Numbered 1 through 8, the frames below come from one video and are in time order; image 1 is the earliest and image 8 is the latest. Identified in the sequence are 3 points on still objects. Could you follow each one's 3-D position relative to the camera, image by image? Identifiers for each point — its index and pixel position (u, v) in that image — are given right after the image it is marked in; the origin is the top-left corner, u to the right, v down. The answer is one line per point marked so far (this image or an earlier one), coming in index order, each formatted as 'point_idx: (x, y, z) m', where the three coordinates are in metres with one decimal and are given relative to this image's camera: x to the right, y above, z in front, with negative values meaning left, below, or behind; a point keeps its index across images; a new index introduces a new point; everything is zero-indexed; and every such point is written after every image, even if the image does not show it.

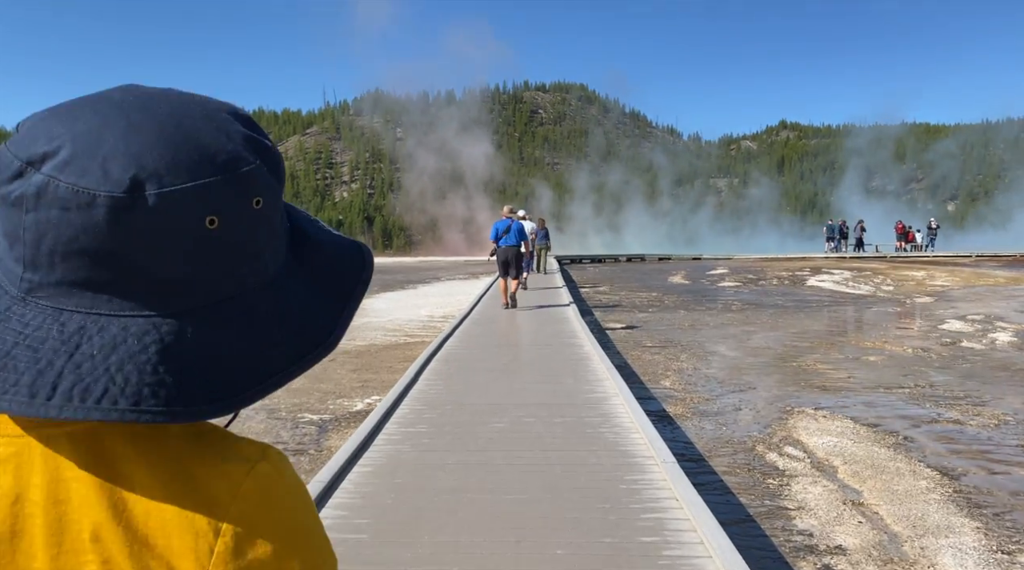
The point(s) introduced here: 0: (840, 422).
0: (+2.8, -1.2, +6.7) m
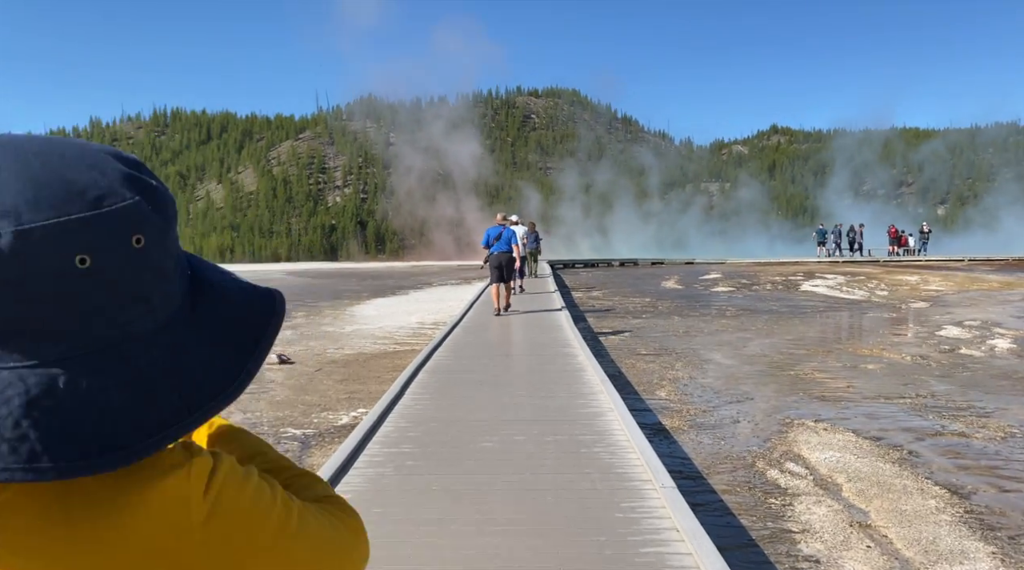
0: (+2.7, -1.2, +6.4) m
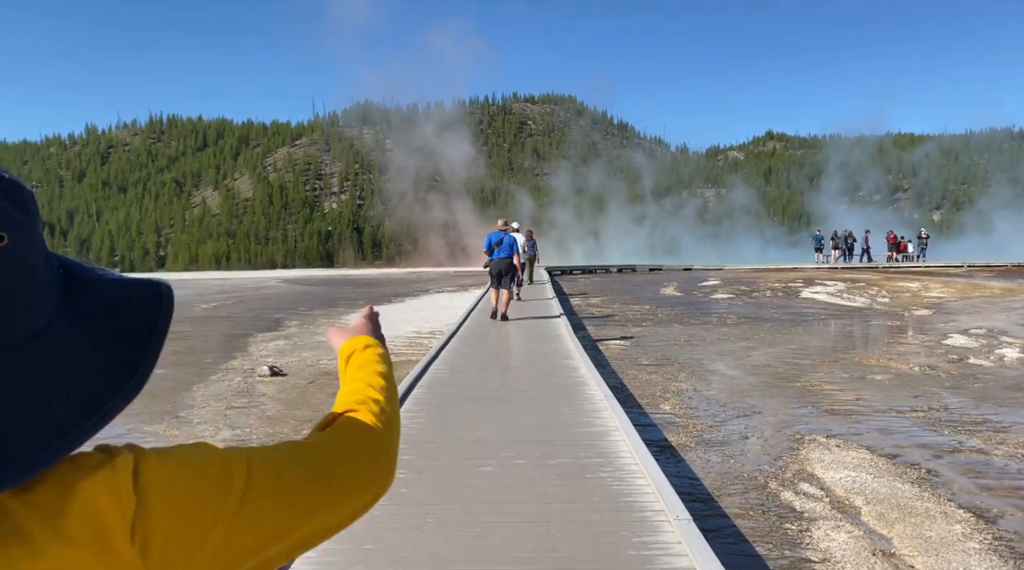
0: (+2.7, -1.3, +6.2) m
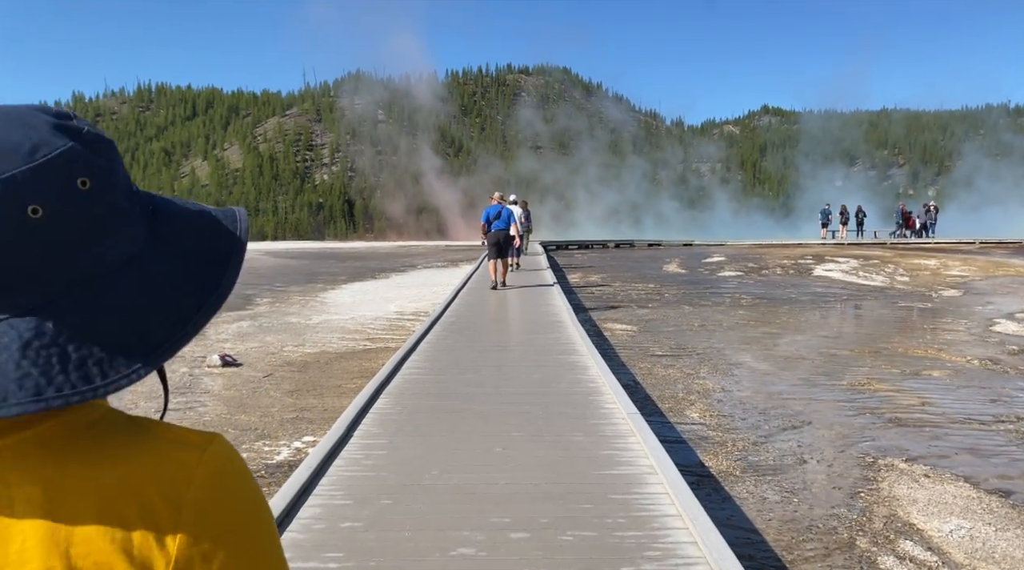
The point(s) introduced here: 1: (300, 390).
0: (+2.7, -1.2, +4.7) m
1: (-2.1, -1.1, +7.7) m
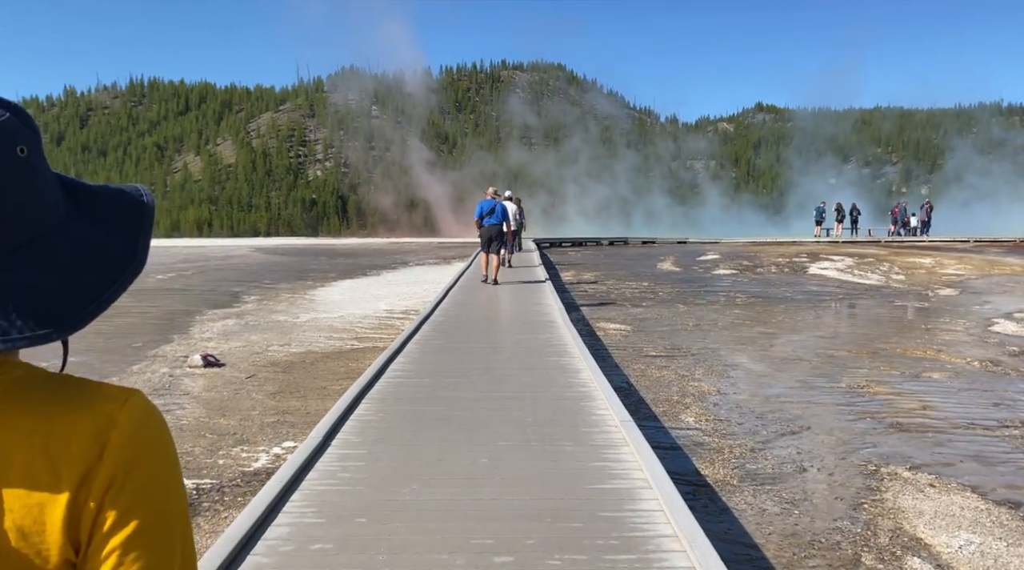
0: (+2.6, -1.2, +4.5) m
1: (-2.2, -1.0, +7.4) m
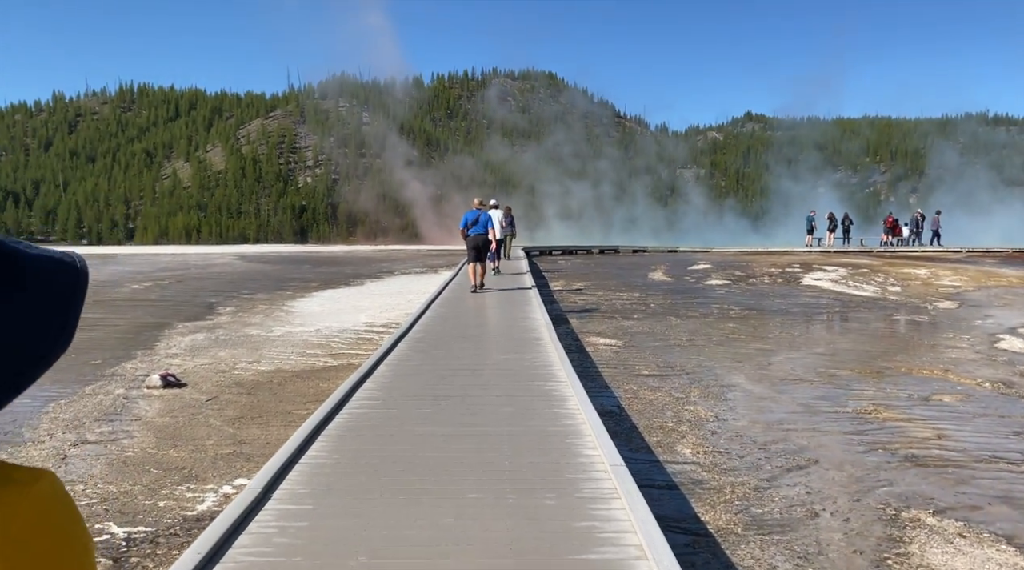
0: (+2.5, -1.4, +4.0) m
1: (-2.4, -1.2, +6.8) m
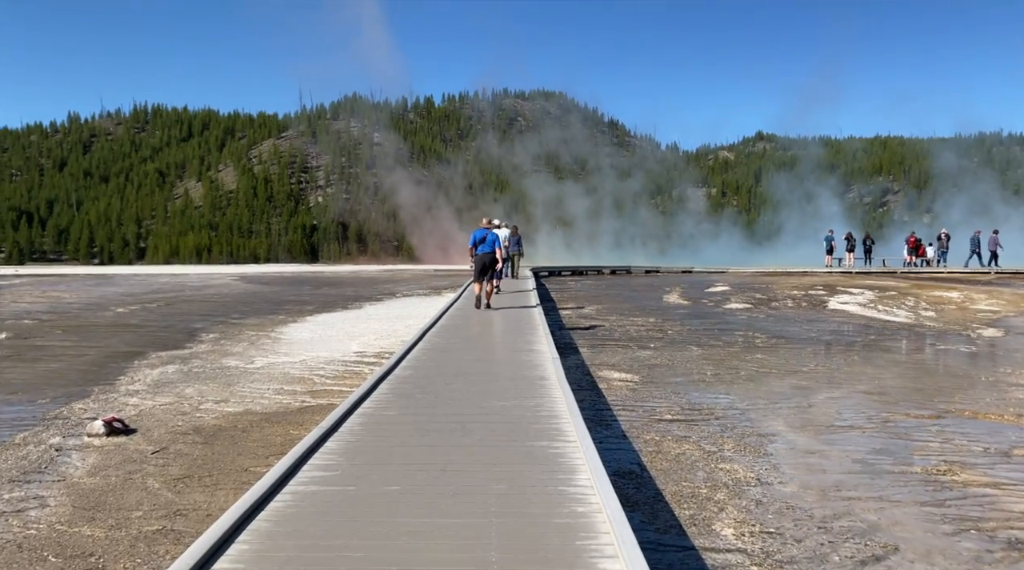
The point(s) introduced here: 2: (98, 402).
0: (+2.4, -1.5, +2.8) m
1: (-2.4, -1.4, +5.7) m
2: (-4.4, -1.2, +8.2) m
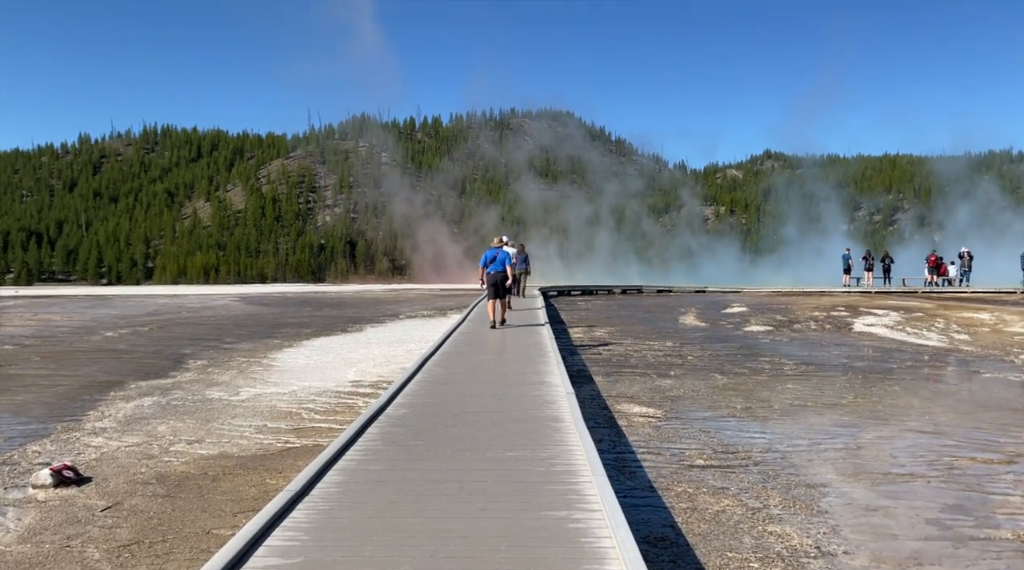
0: (+2.5, -1.6, +1.8) m
1: (-2.3, -1.6, +4.8) m
2: (-4.3, -1.5, +7.3) m
